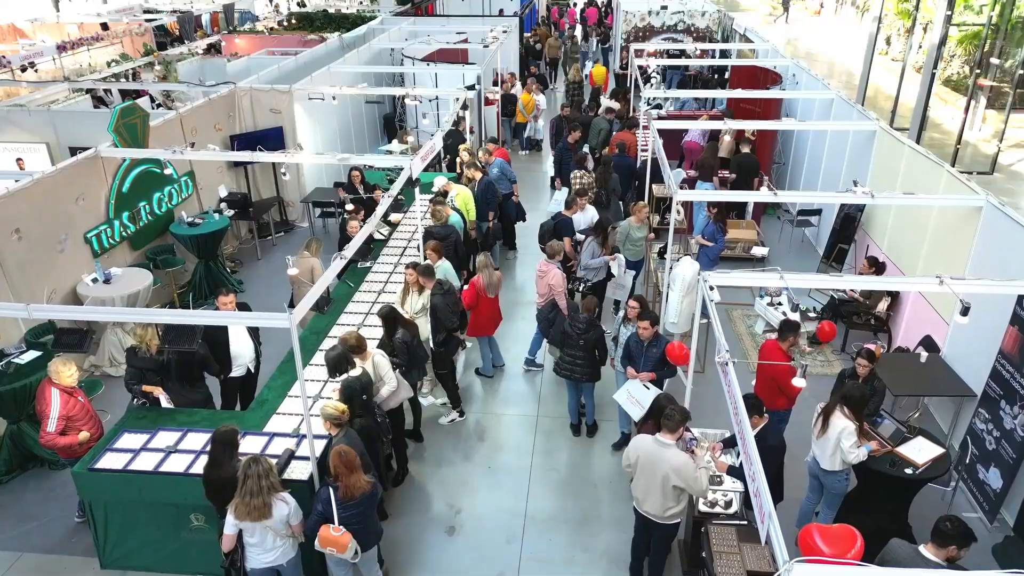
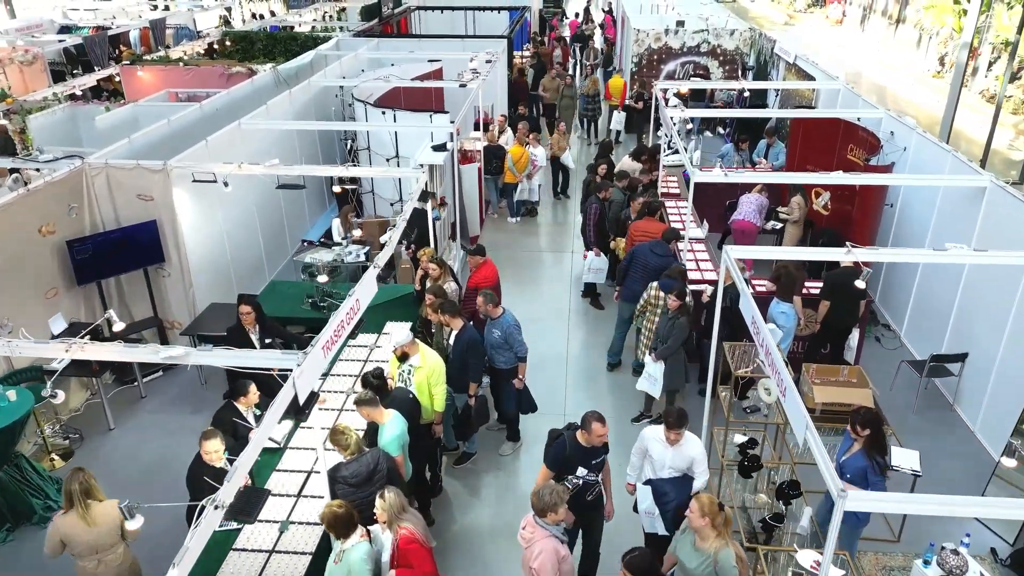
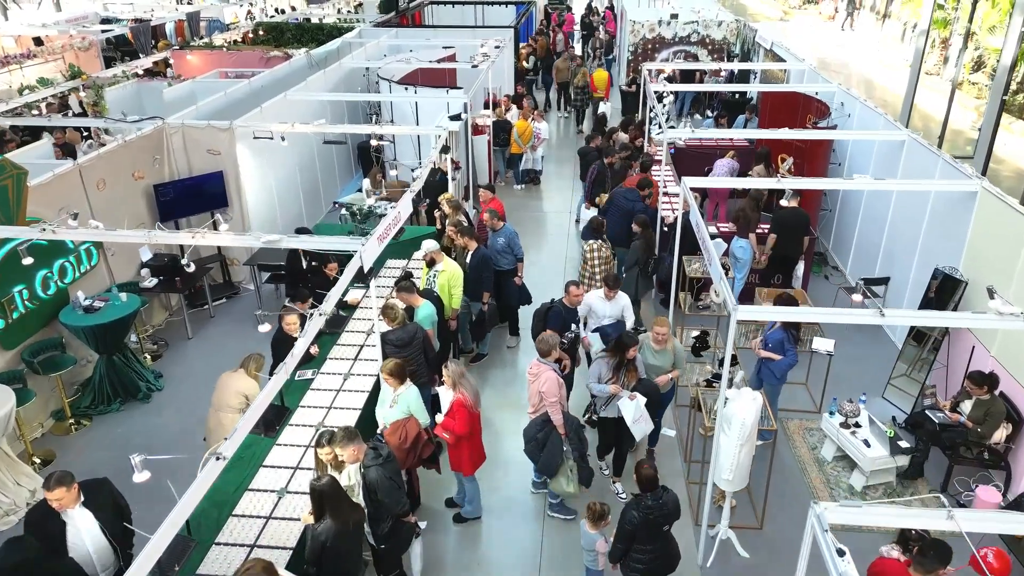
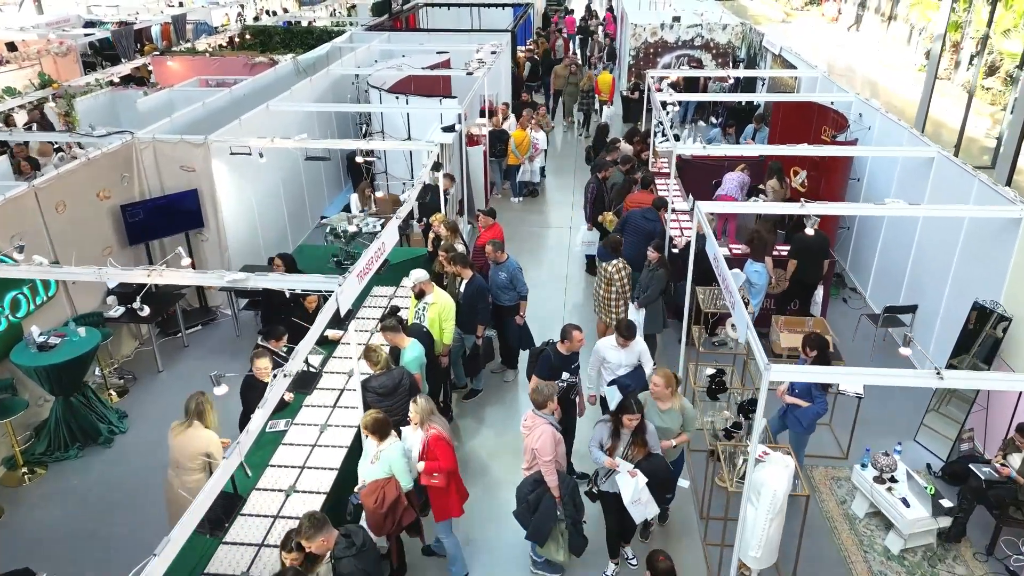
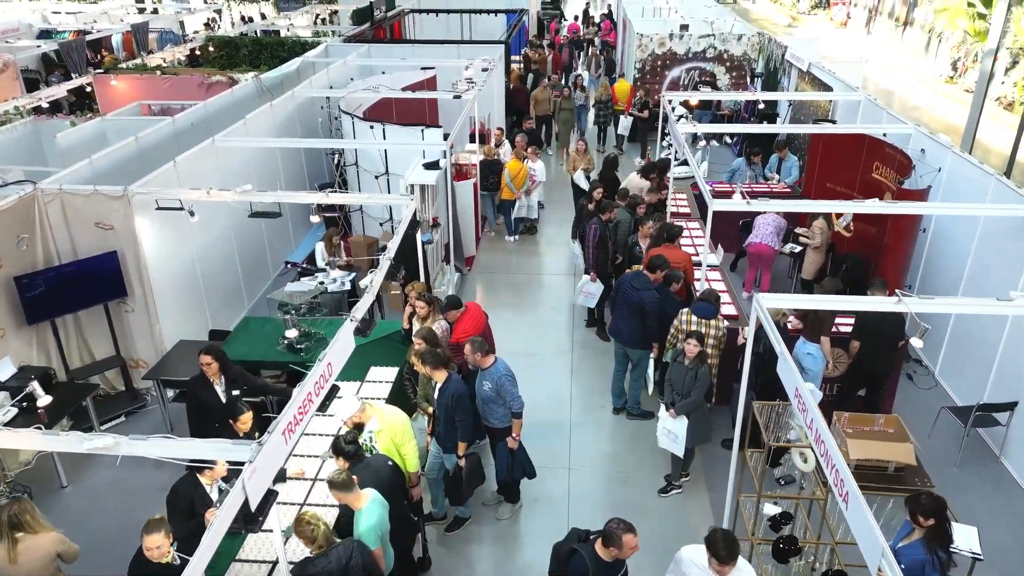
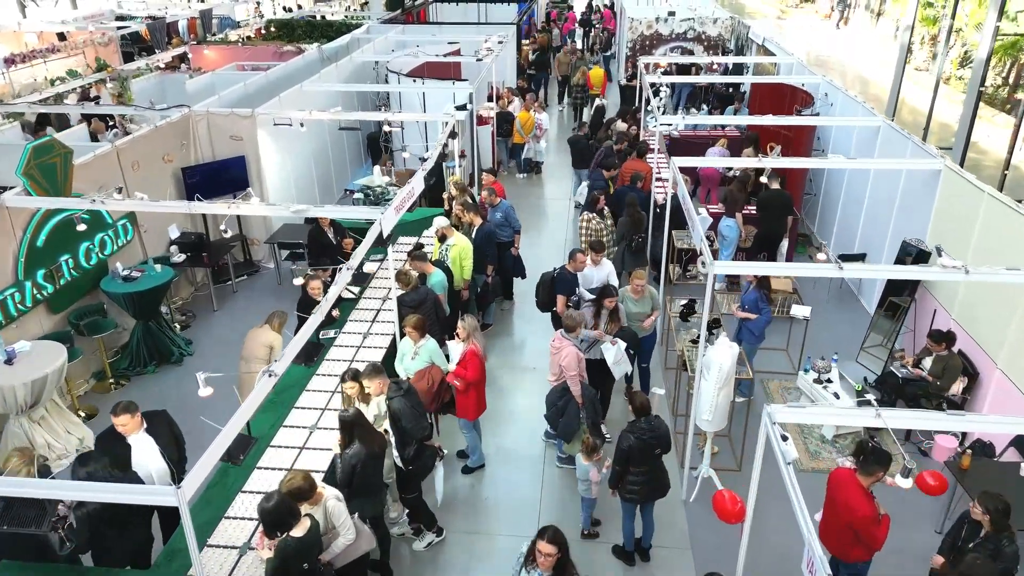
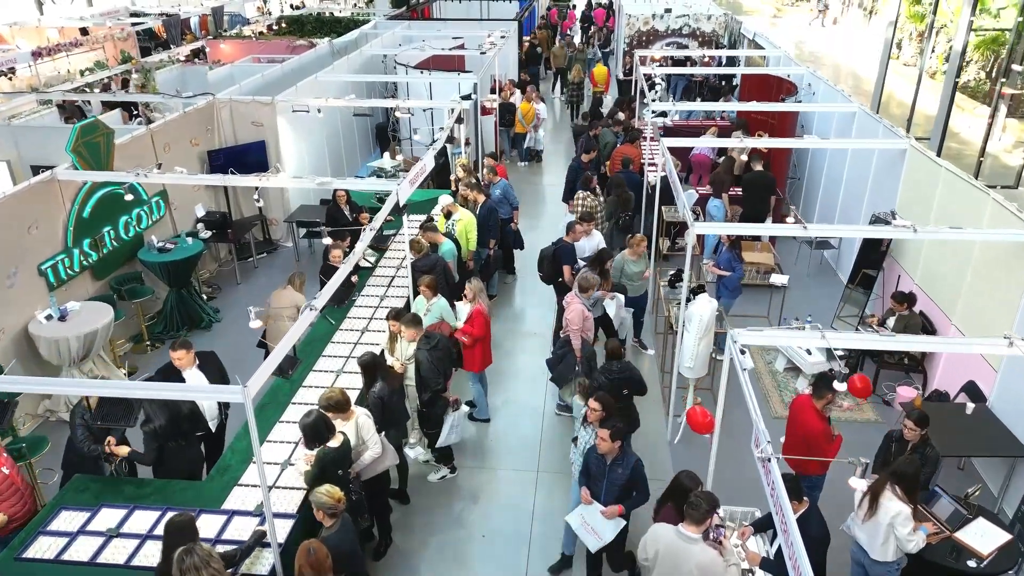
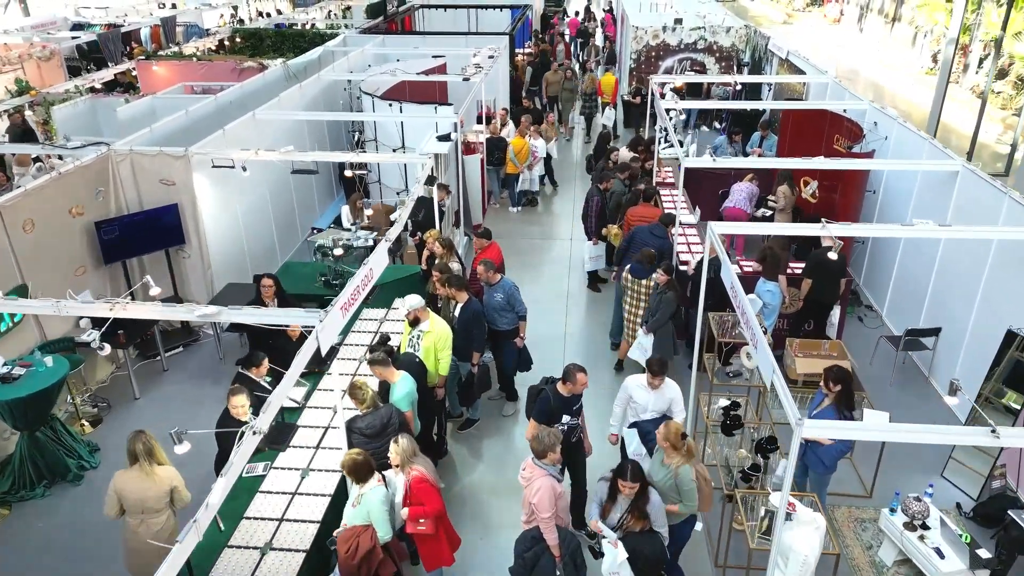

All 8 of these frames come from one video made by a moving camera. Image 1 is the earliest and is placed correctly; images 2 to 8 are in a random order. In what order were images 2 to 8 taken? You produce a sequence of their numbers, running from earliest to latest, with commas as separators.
7, 6, 3, 4, 8, 2, 5
